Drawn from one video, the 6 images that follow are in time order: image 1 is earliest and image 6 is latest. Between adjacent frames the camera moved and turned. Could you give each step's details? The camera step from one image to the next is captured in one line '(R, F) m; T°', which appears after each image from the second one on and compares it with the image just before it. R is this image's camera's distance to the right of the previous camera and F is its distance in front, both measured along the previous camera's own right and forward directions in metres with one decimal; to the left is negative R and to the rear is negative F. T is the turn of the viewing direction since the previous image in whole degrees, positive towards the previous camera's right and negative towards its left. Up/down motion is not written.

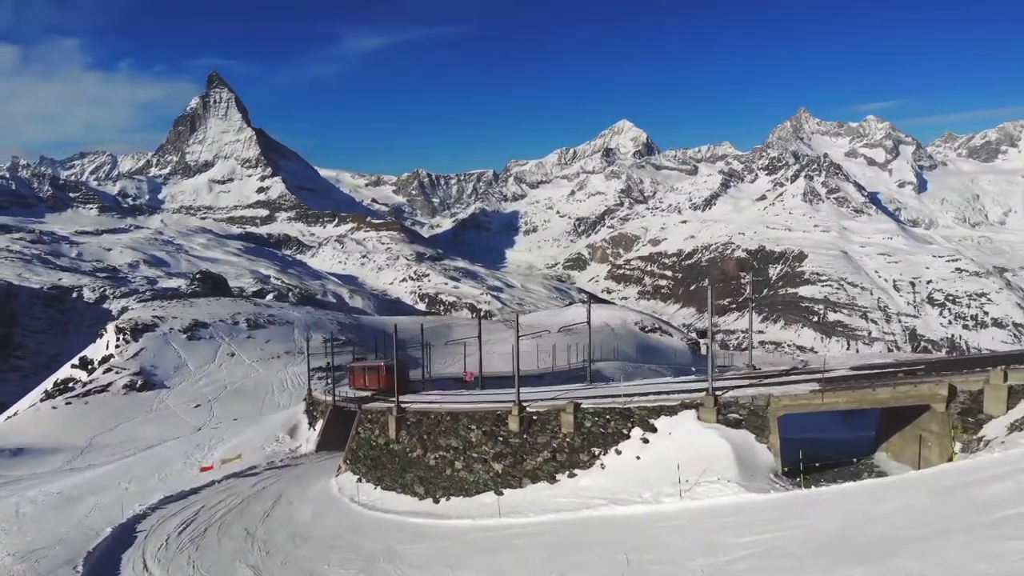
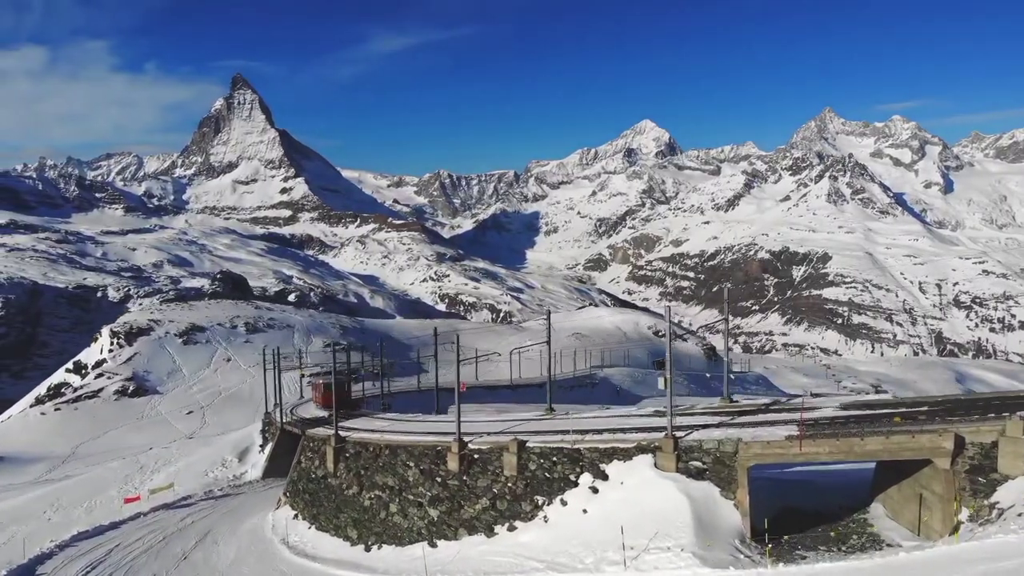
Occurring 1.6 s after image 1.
(+2.1, +2.7) m; -2°
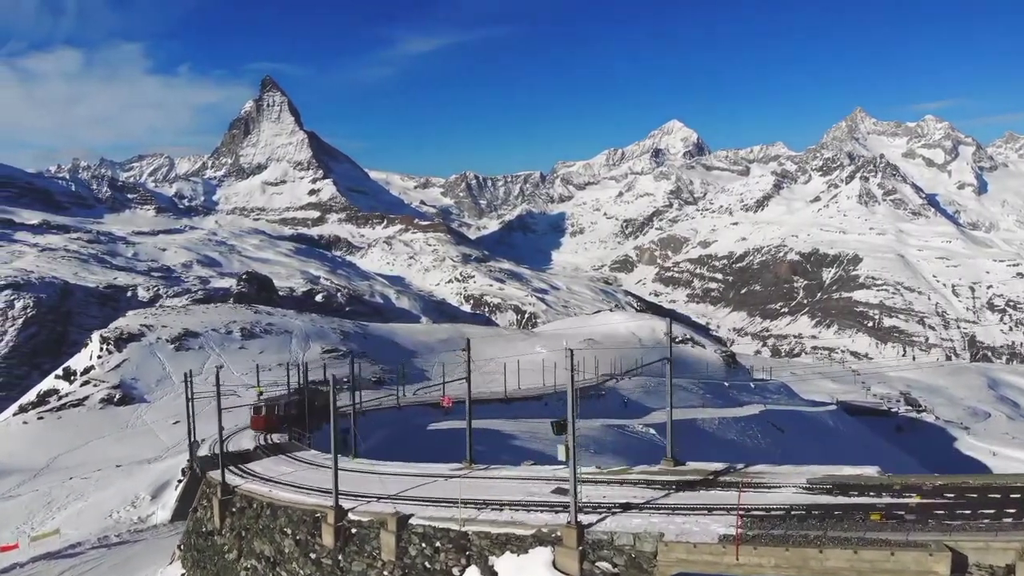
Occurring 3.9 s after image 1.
(+2.8, +3.6) m; -2°
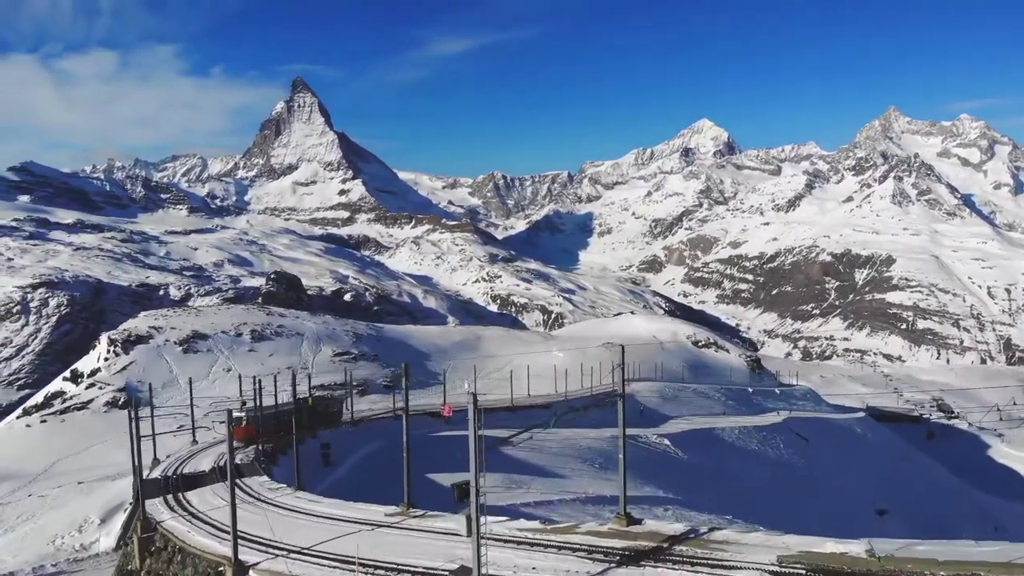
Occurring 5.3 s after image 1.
(+1.8, +2.2) m; -2°
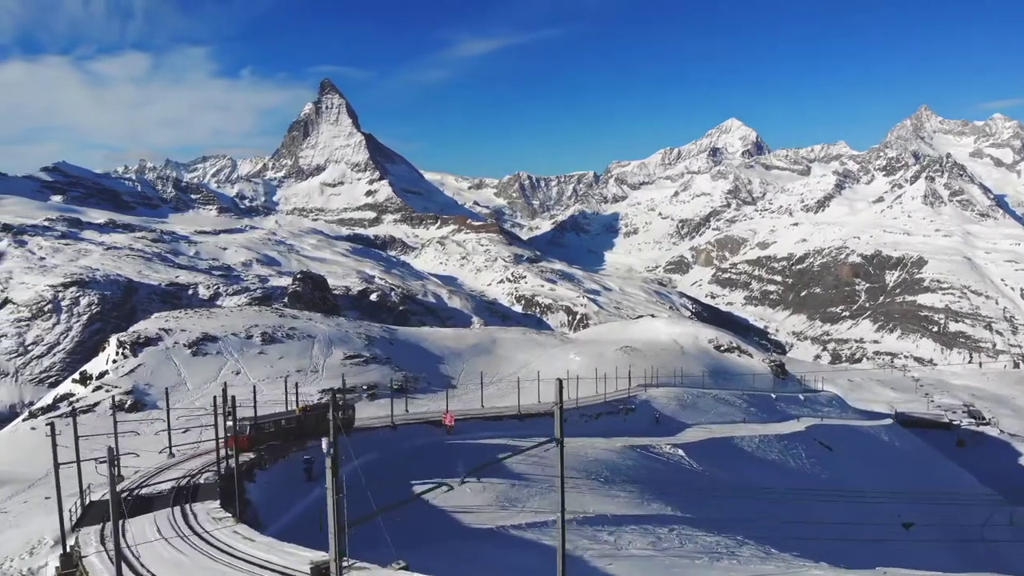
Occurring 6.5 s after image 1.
(+1.5, +1.9) m; -2°
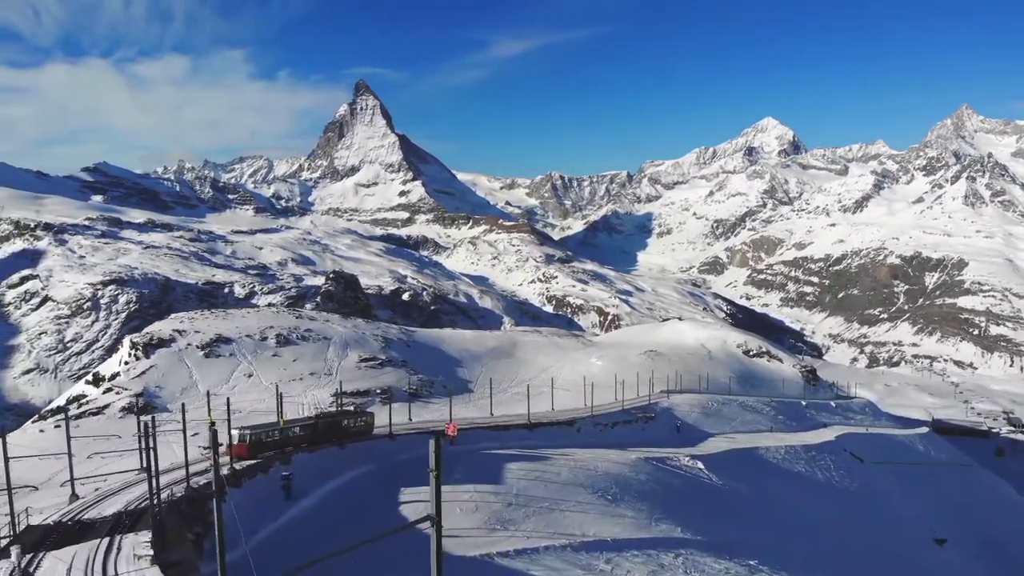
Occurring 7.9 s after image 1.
(+1.9, +2.2) m; -3°
